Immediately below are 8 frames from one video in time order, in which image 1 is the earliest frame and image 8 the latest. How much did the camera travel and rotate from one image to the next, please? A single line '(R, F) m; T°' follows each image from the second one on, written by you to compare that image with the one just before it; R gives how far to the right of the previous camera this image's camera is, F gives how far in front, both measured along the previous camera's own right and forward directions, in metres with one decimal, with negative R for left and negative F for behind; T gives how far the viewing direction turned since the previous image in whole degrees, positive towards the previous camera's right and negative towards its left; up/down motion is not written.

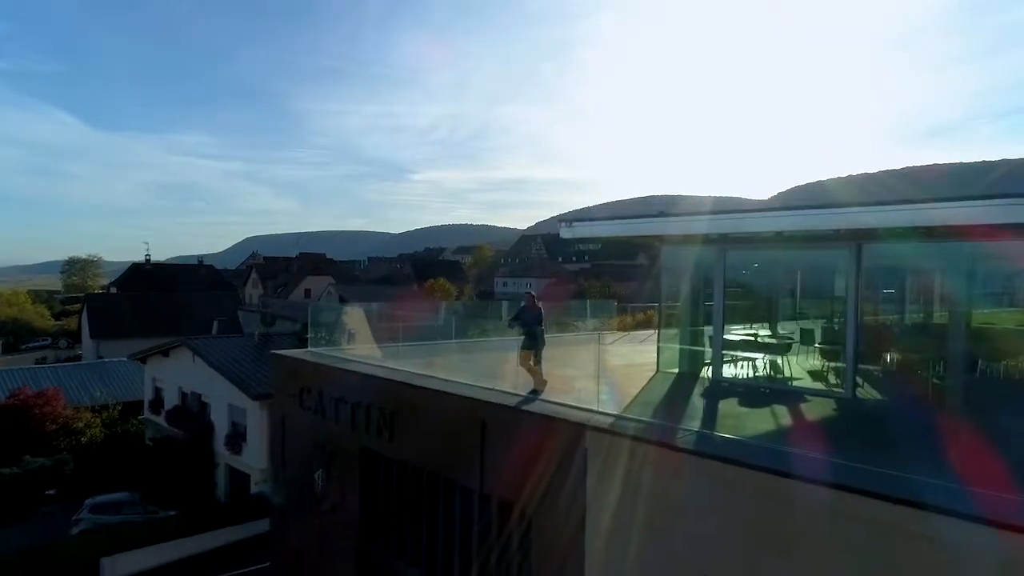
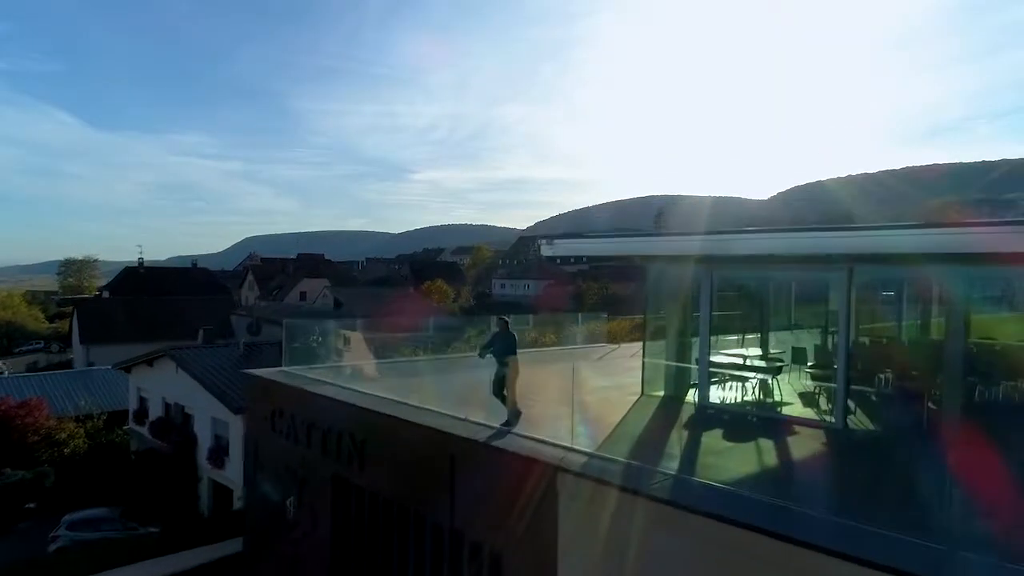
(+0.1, +0.2) m; 0°
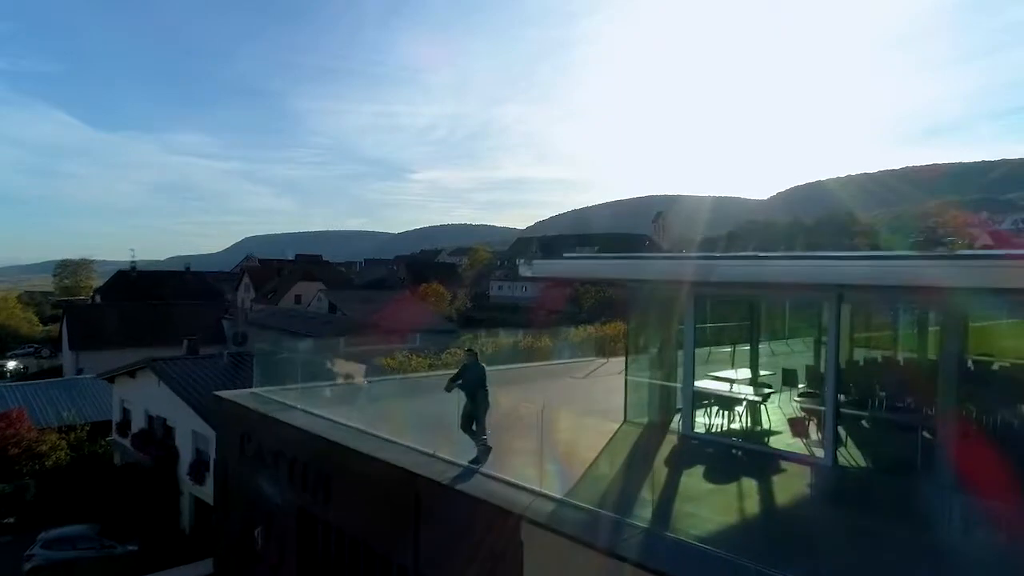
(+0.1, +0.2) m; 0°
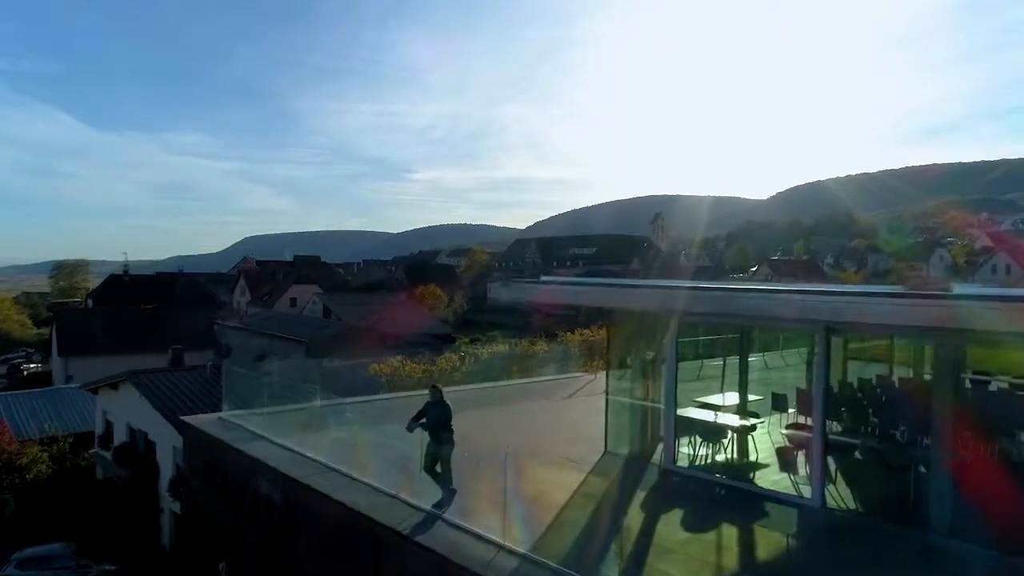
(+0.1, +0.2) m; 0°
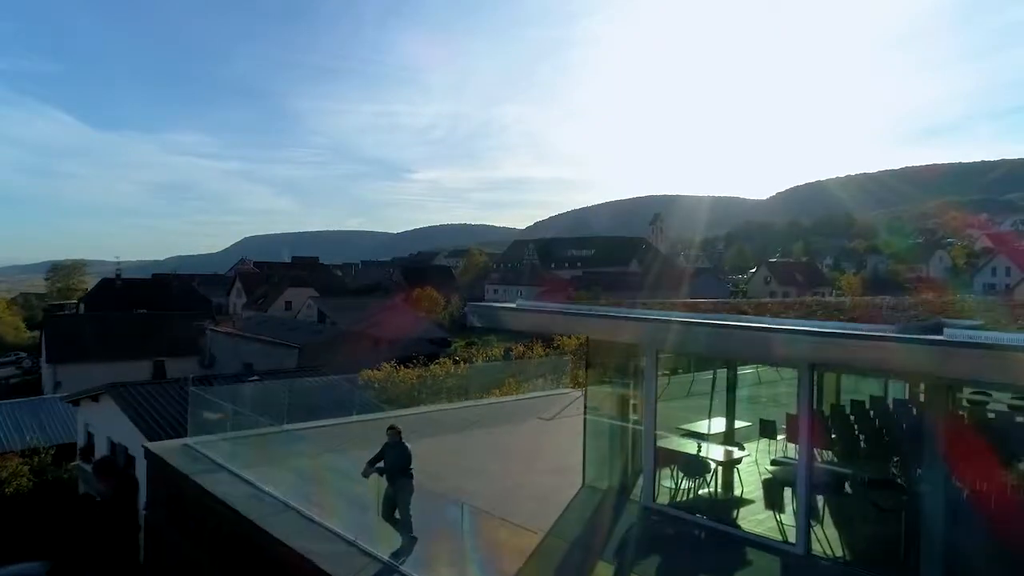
(+0.1, +0.2) m; 0°
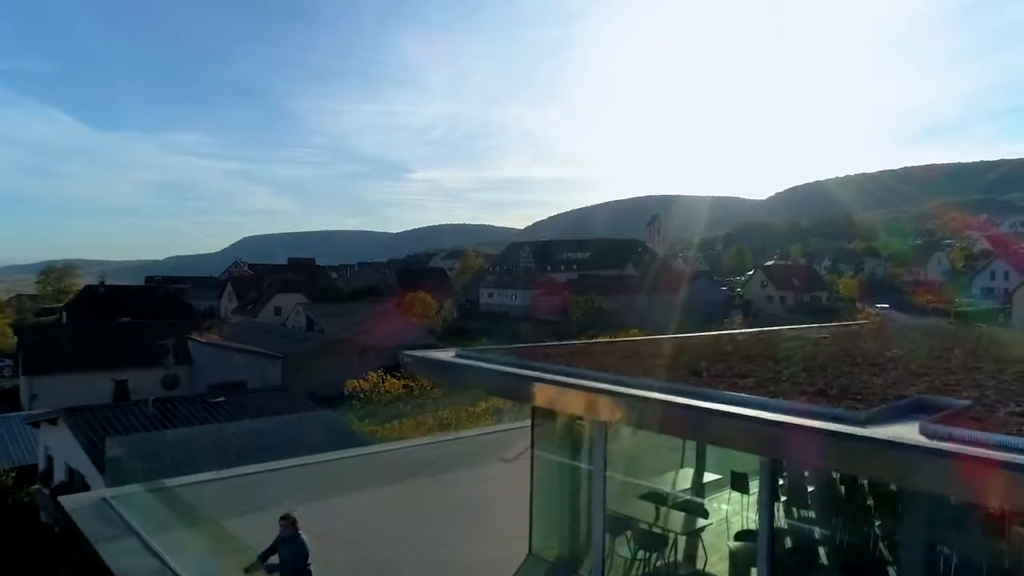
(+0.3, +0.4) m; 0°
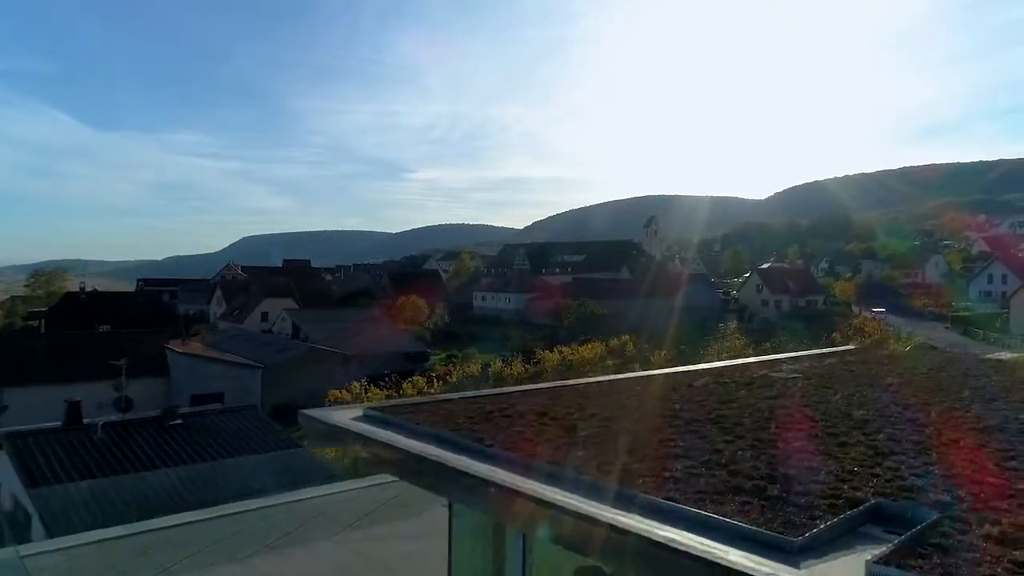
(+0.4, +0.5) m; 0°
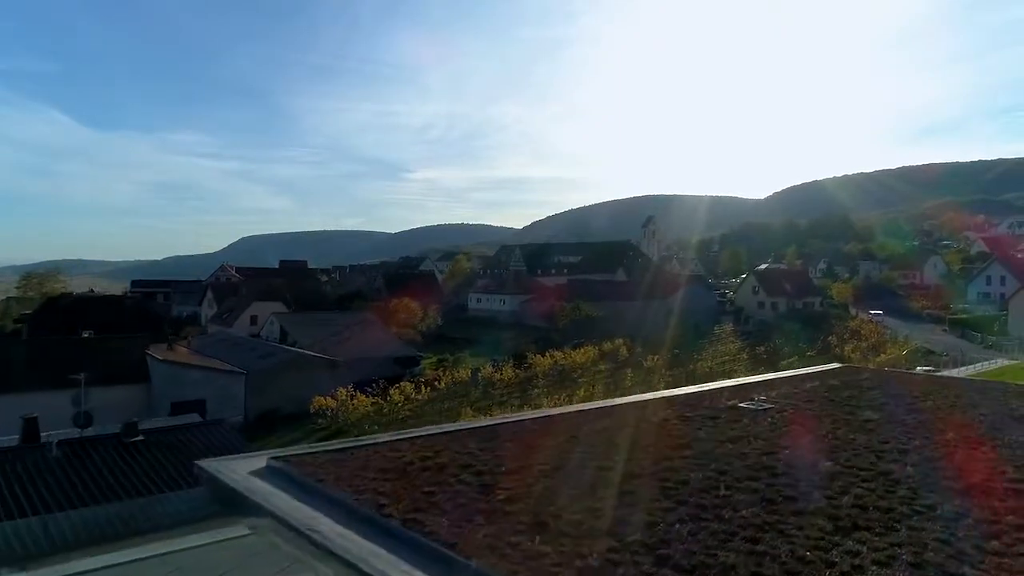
(+0.3, +0.4) m; 0°
